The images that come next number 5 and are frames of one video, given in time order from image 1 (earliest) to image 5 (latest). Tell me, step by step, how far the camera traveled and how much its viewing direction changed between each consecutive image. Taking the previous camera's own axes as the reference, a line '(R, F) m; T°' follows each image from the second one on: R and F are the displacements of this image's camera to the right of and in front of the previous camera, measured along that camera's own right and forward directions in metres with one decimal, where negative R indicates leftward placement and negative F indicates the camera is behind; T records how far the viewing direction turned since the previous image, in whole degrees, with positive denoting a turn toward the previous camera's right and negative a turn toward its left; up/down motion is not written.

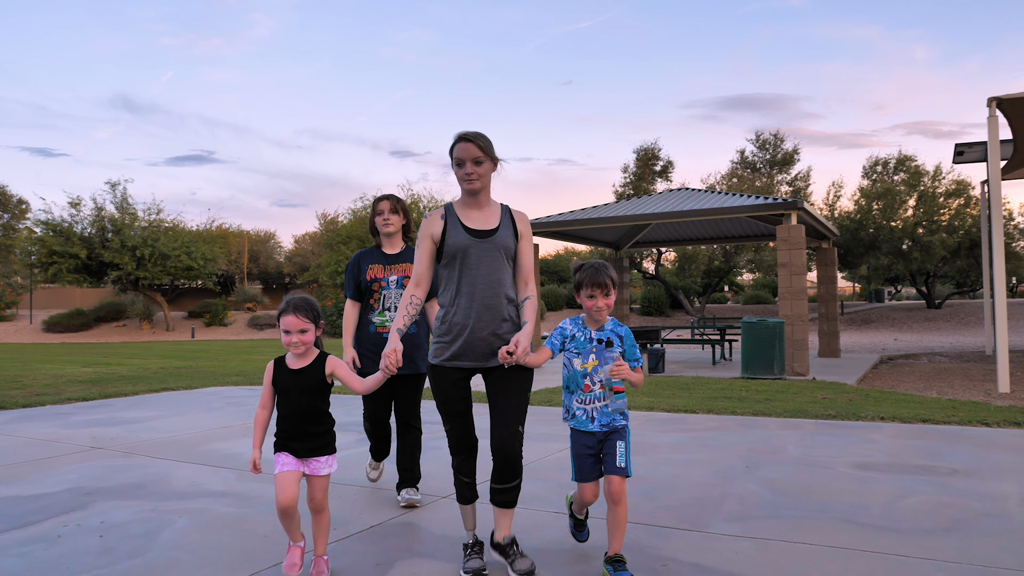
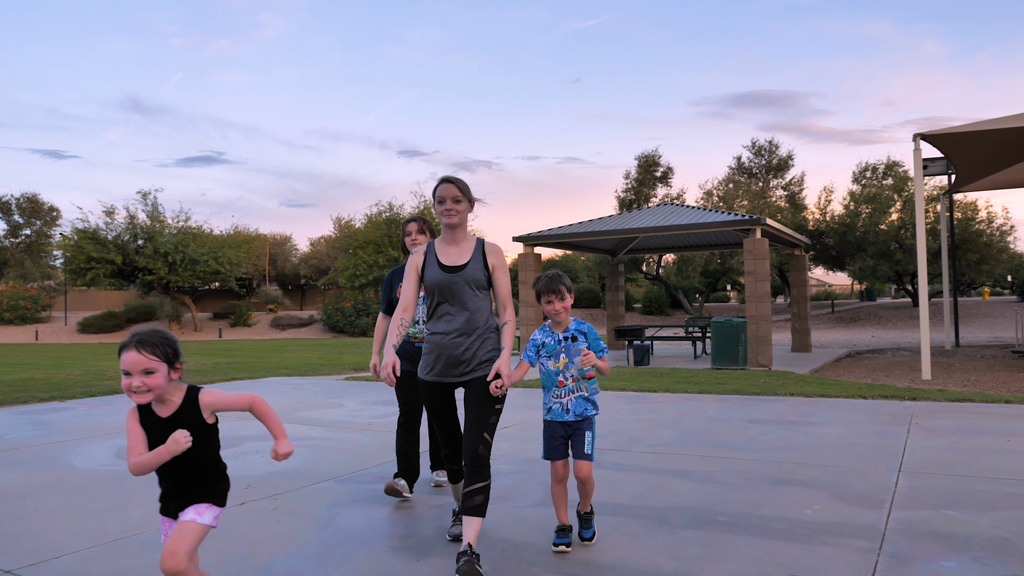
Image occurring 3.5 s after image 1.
(+0.1, -2.1) m; -1°
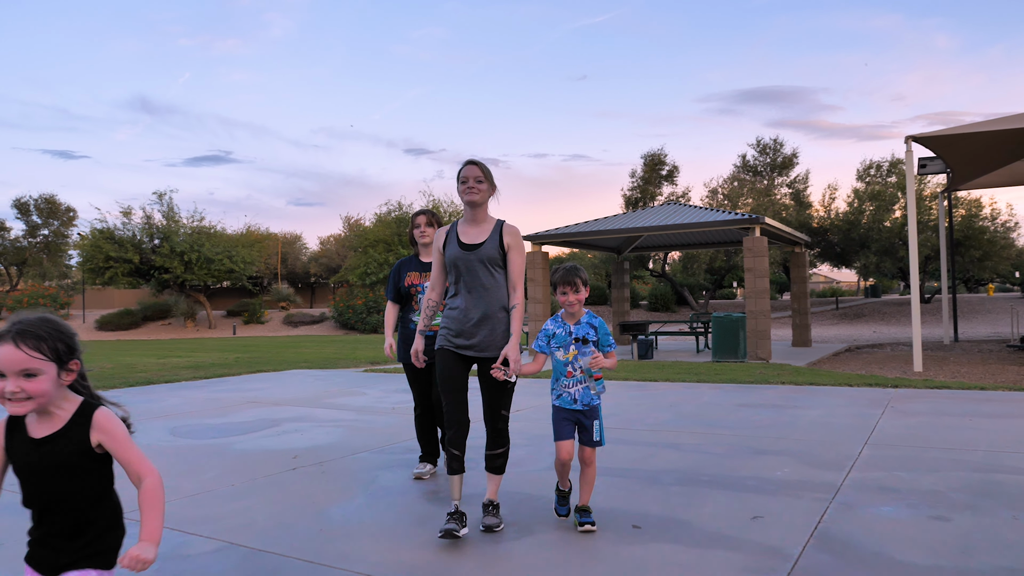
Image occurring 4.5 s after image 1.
(0.0, -0.6) m; -1°
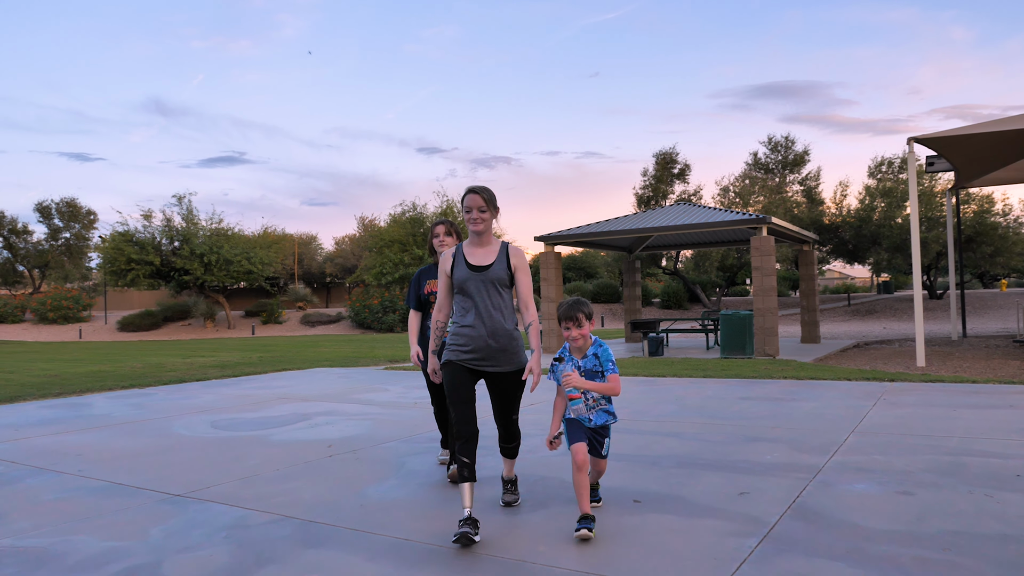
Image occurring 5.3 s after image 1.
(0.0, -0.5) m; -1°
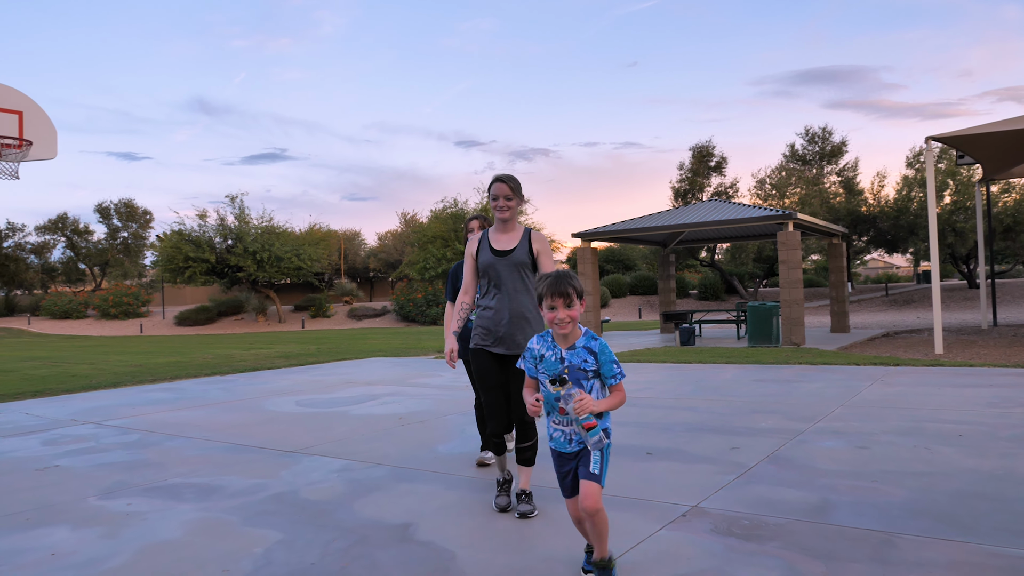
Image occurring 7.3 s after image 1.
(0.0, -1.1) m; -3°
